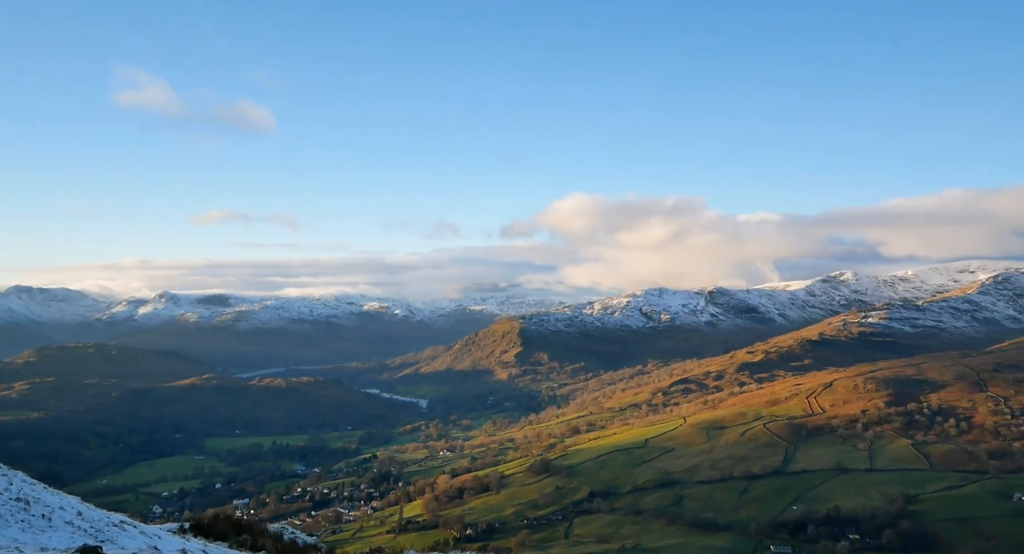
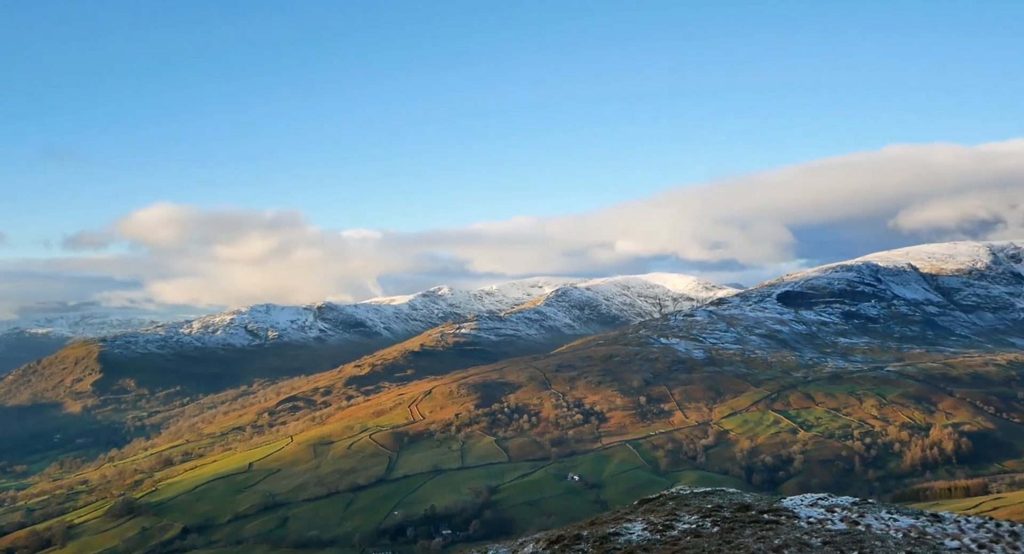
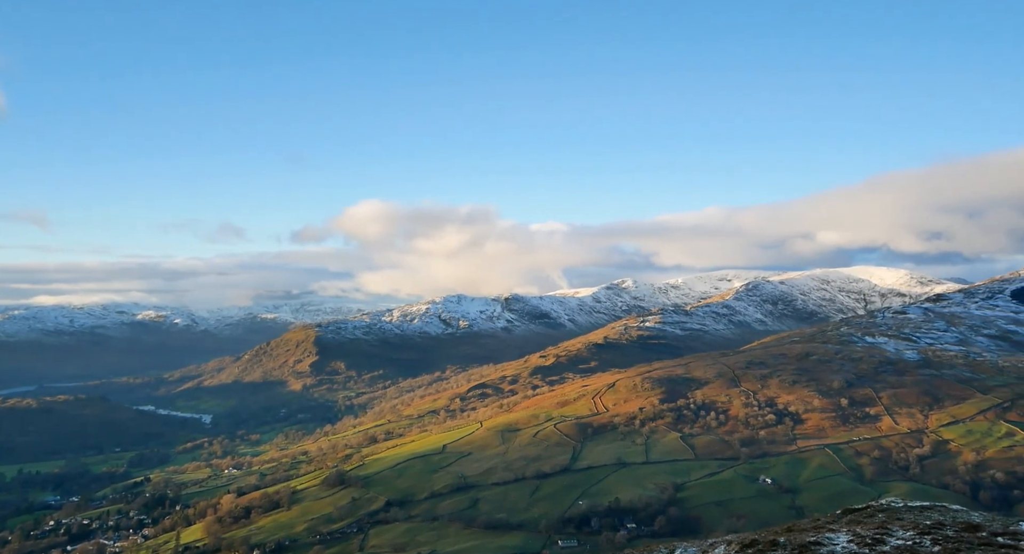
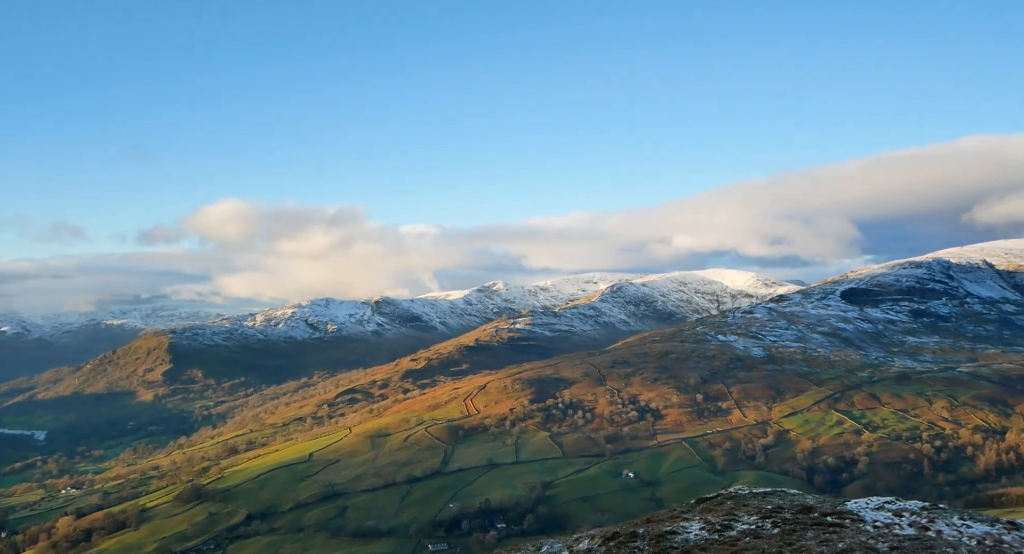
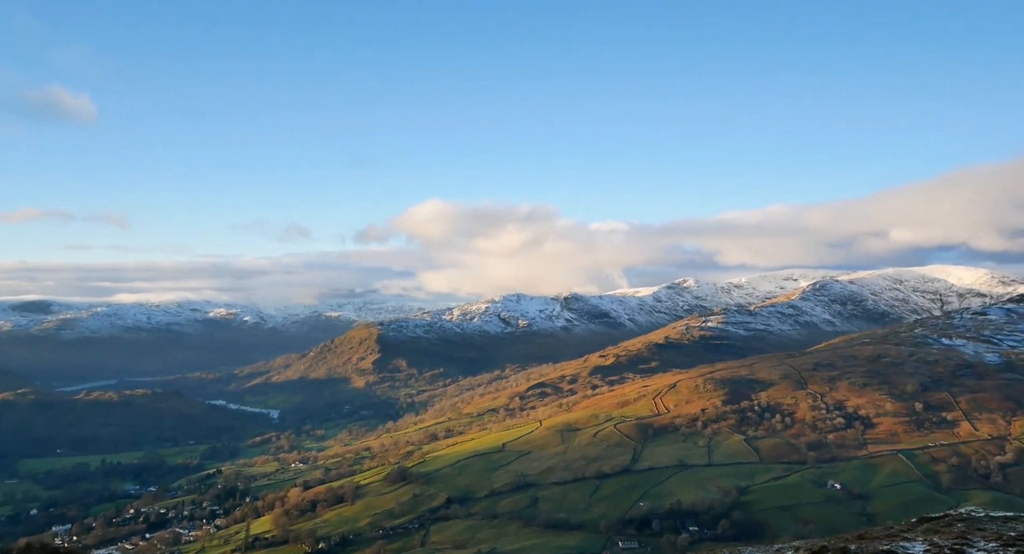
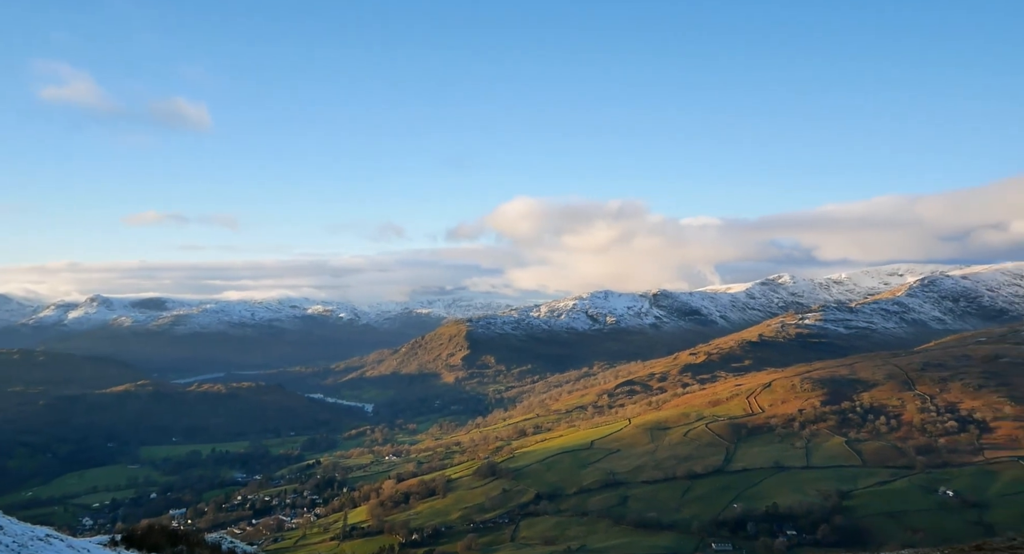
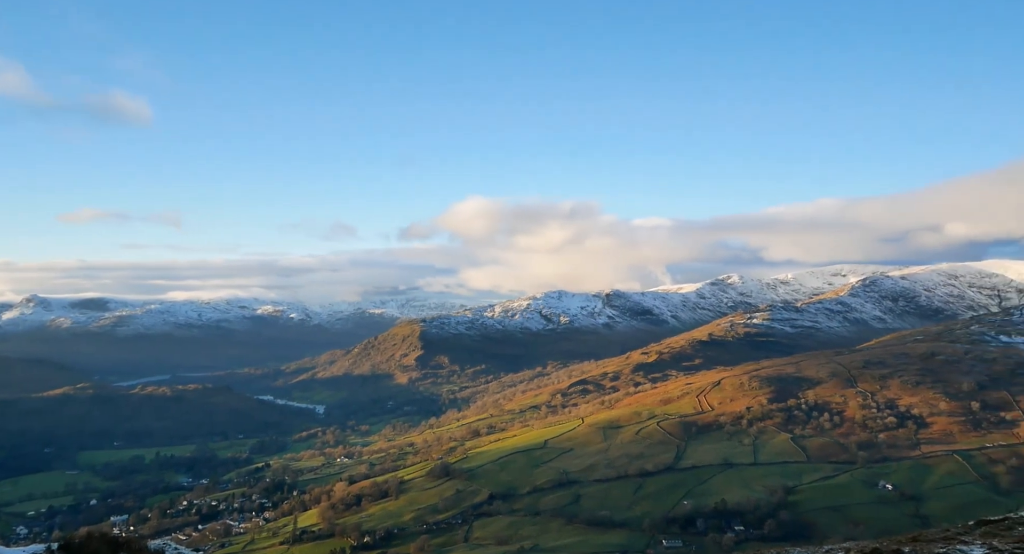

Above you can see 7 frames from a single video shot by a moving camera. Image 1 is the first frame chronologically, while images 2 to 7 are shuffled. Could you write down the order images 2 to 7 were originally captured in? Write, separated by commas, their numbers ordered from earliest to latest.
6, 7, 5, 3, 4, 2
